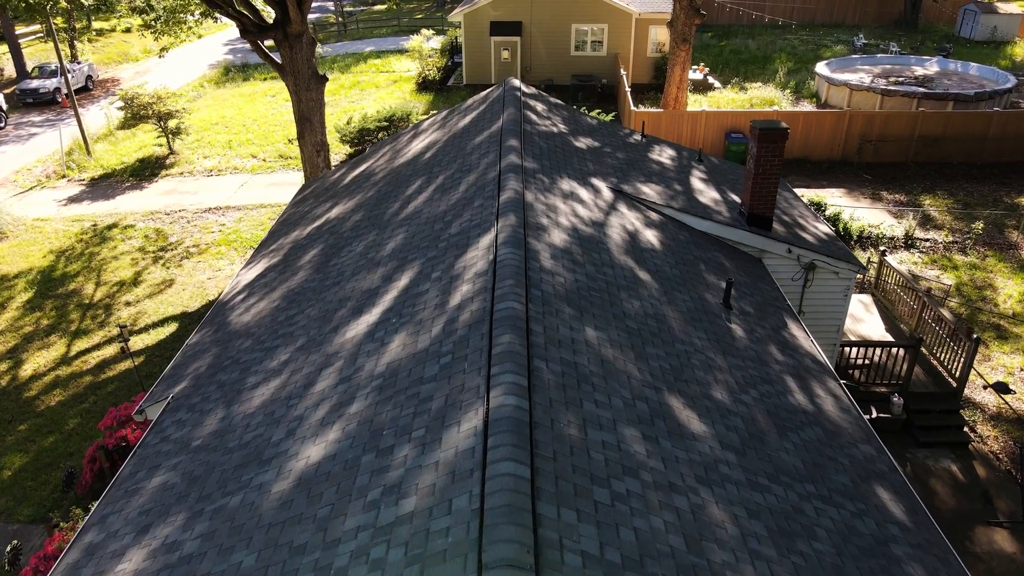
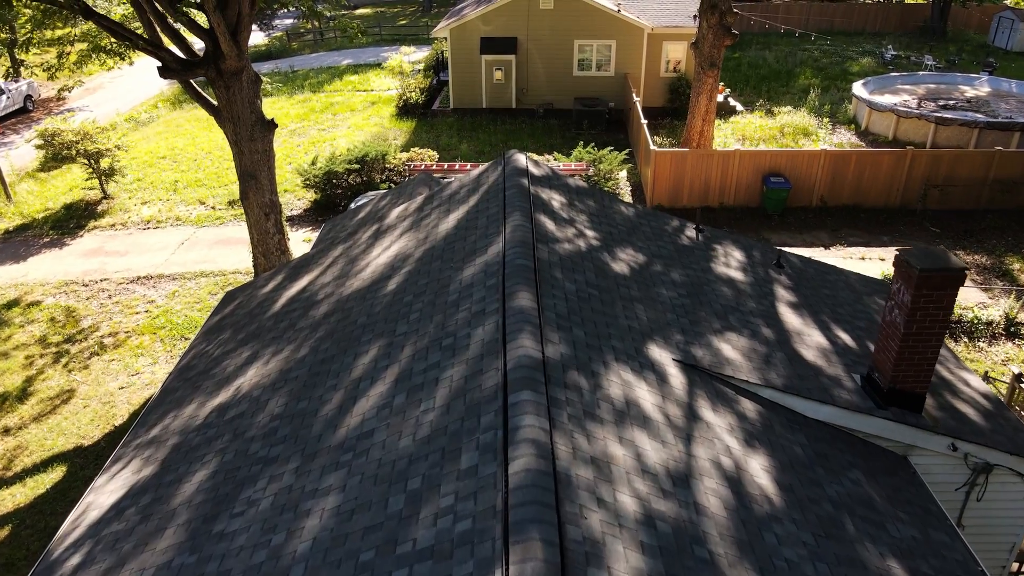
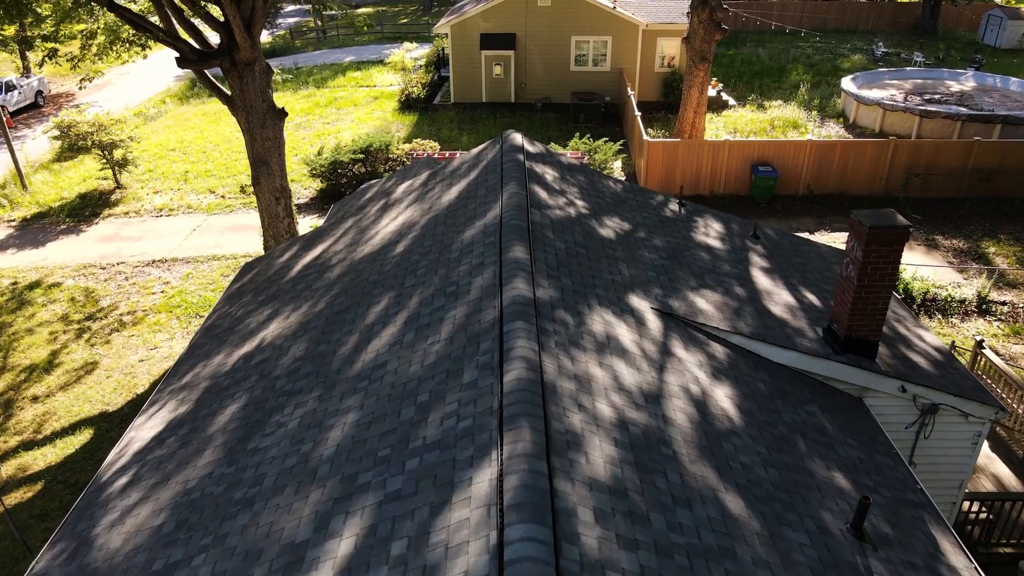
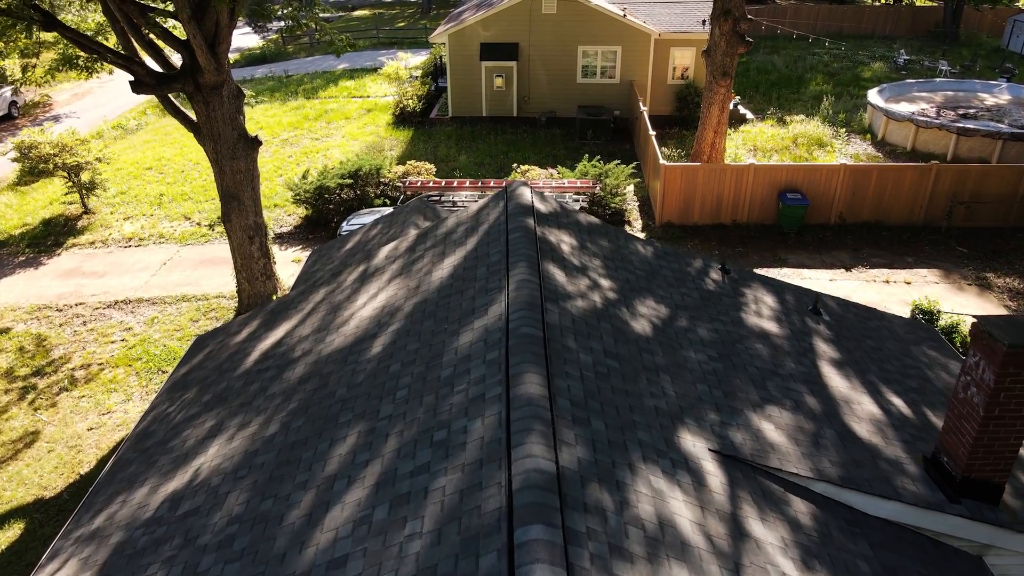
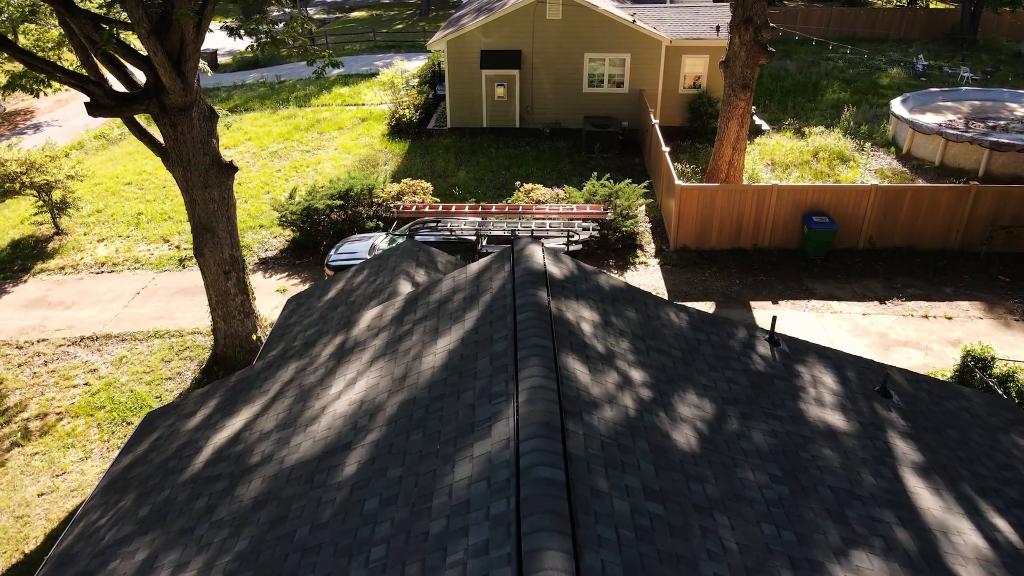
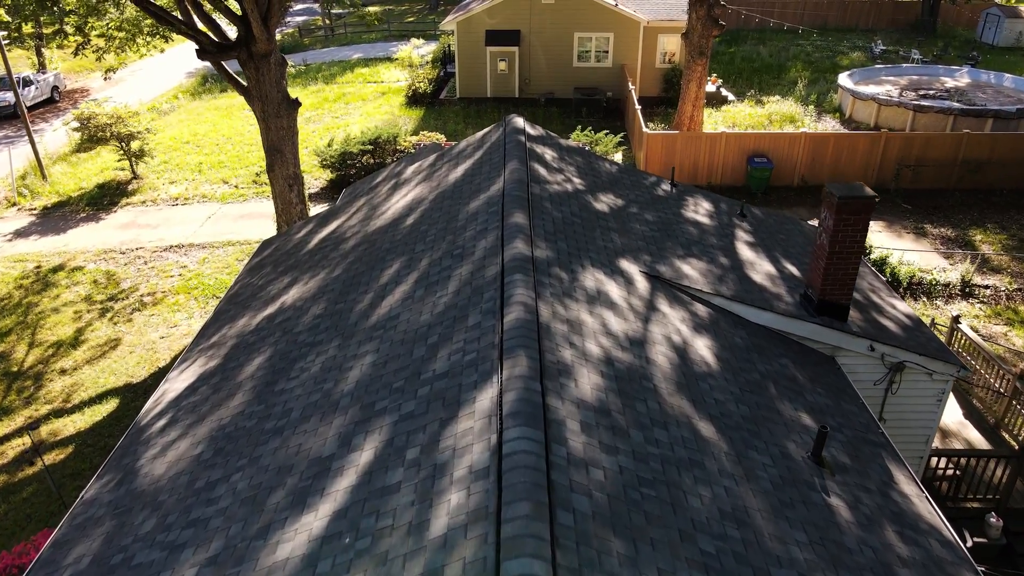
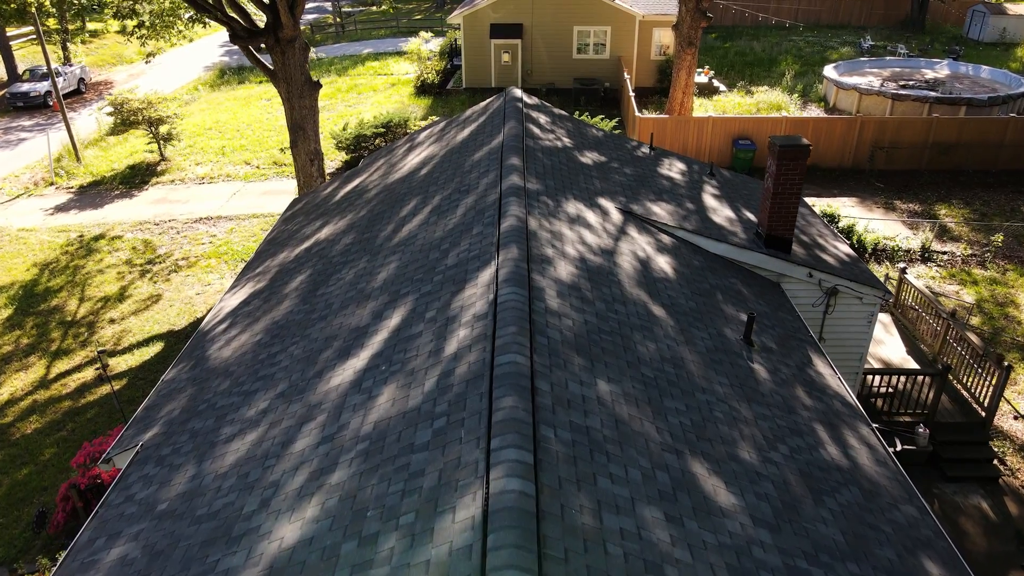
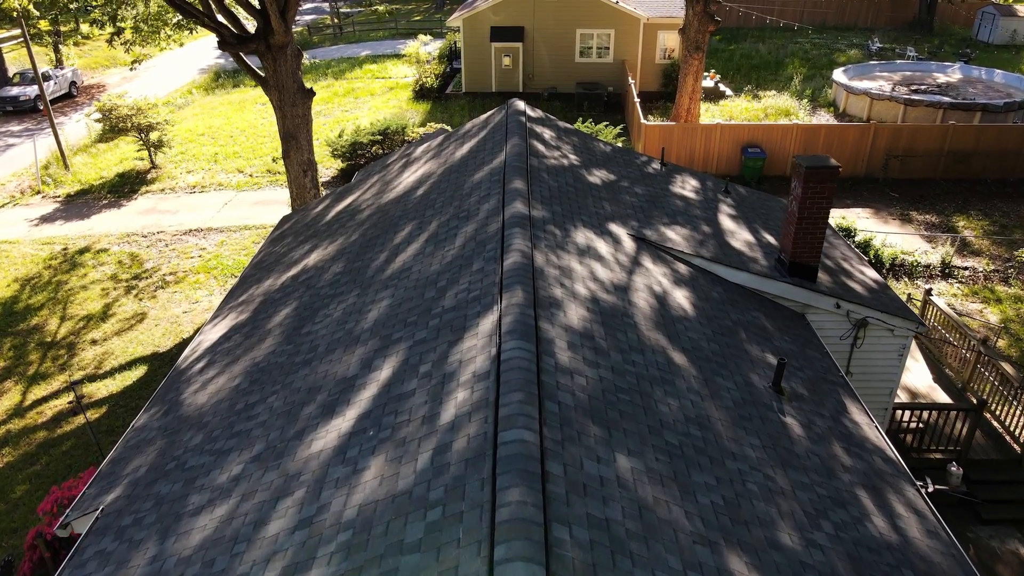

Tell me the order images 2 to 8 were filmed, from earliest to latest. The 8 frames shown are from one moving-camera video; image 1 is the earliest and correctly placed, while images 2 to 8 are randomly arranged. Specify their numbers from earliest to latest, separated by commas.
7, 8, 6, 3, 2, 4, 5
